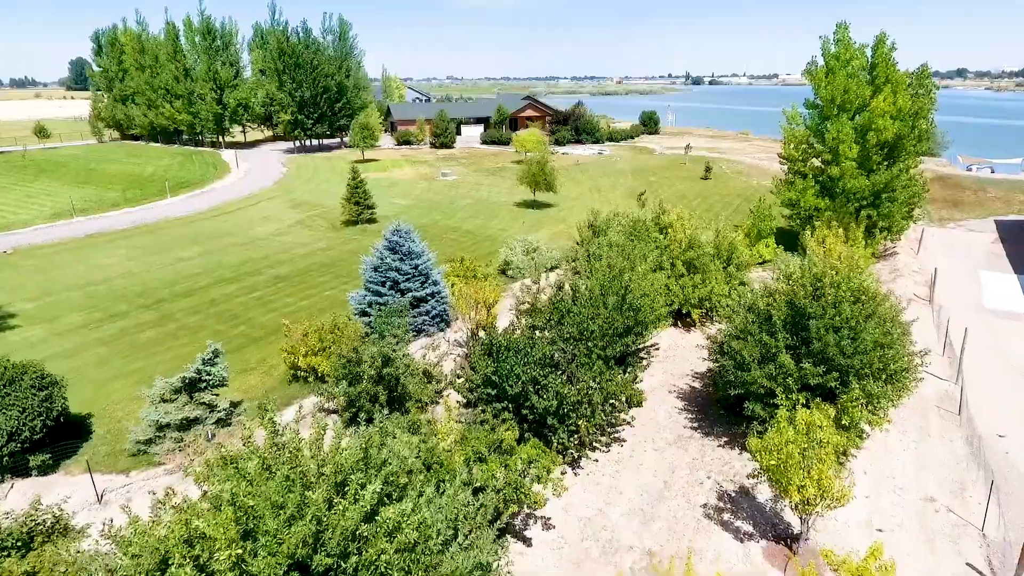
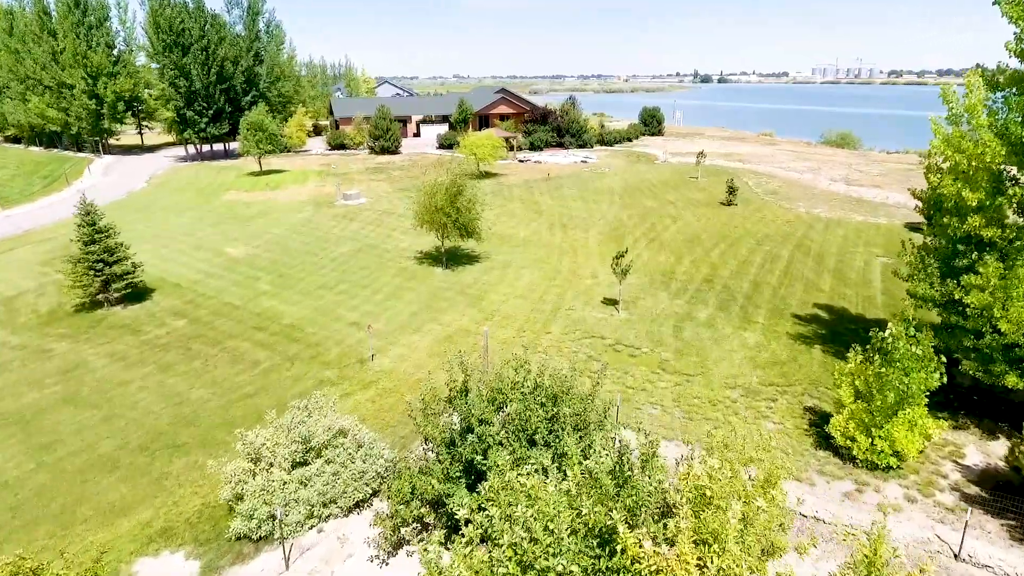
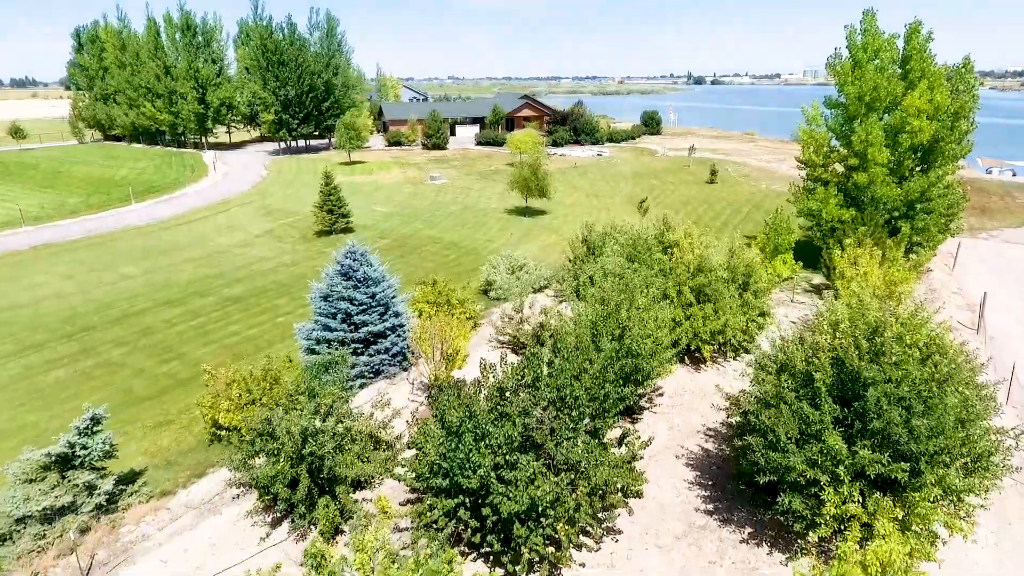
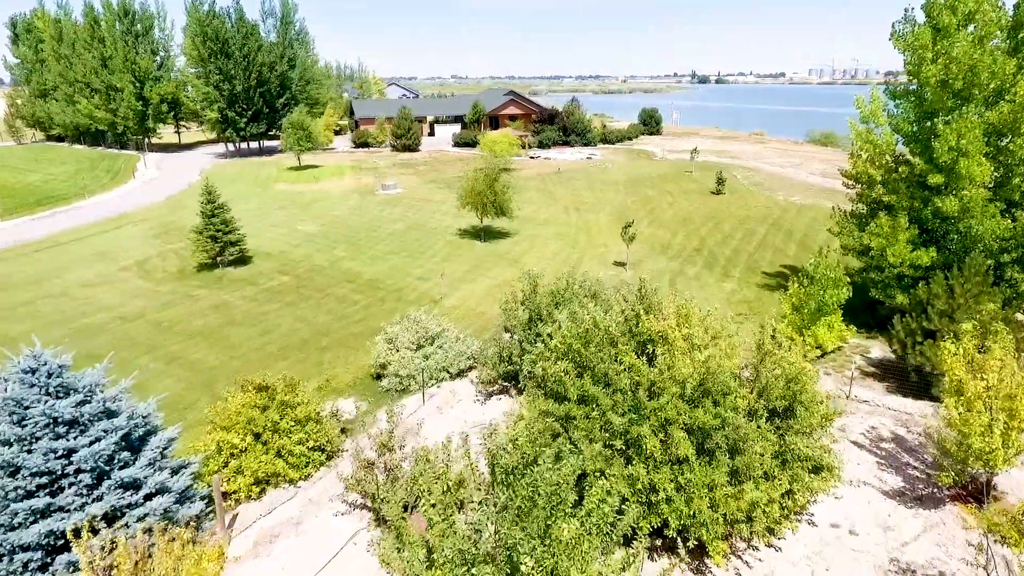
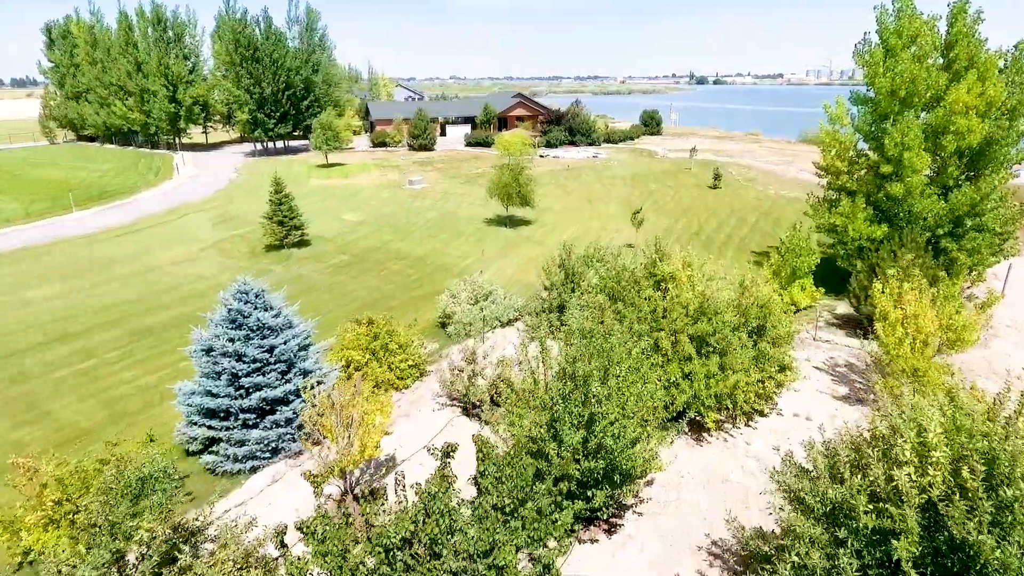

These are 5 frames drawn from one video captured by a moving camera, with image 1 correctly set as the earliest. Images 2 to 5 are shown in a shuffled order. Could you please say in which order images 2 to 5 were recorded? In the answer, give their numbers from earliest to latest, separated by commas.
3, 5, 4, 2
